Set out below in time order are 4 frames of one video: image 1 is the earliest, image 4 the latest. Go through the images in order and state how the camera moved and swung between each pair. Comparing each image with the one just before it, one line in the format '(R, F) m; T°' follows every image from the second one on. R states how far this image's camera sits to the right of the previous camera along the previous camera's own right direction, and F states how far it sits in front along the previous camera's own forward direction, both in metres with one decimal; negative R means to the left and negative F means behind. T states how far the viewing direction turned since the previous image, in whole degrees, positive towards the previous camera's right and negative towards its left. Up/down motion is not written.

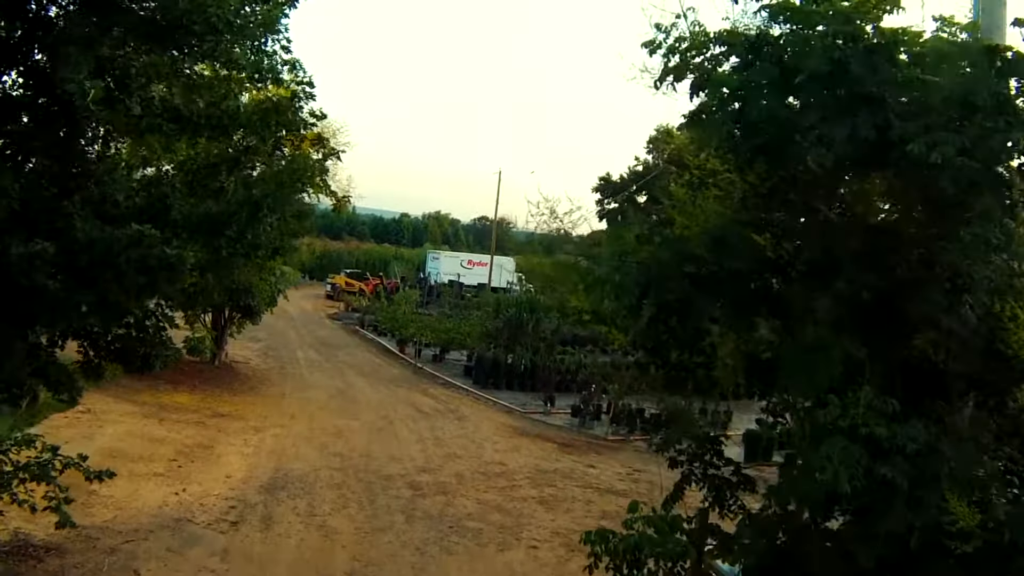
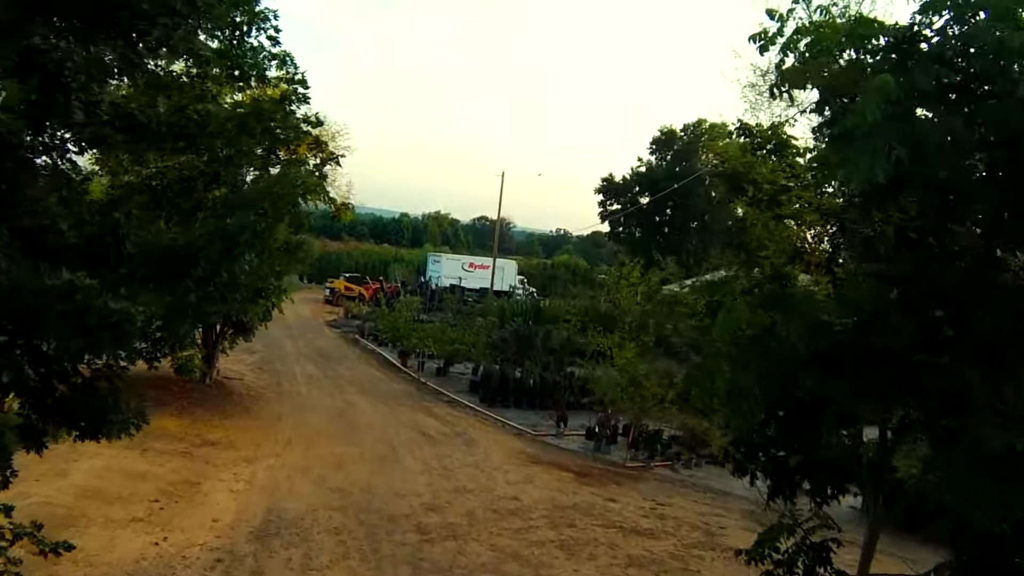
(-0.2, +0.9) m; 0°
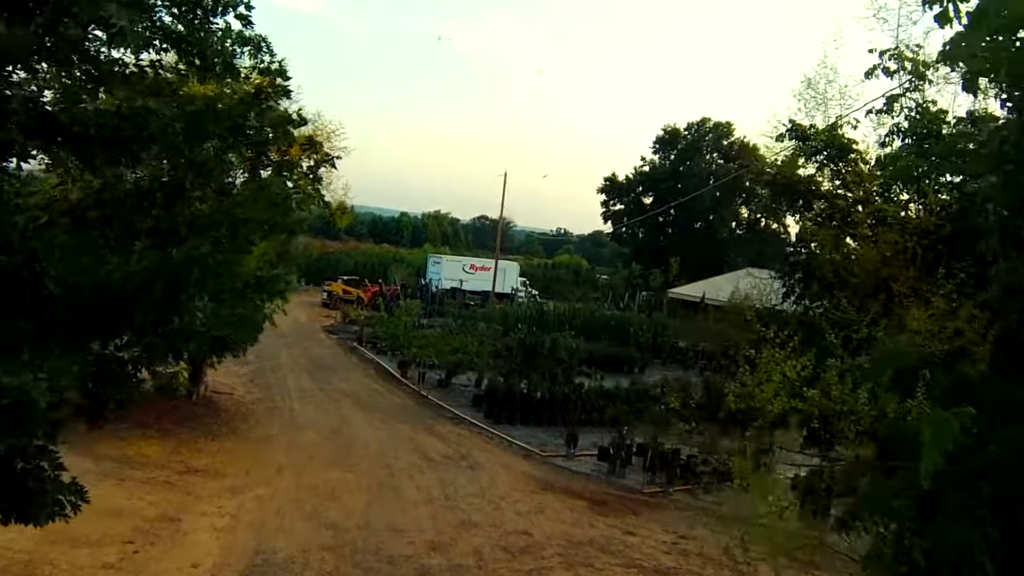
(-0.1, +0.8) m; 0°
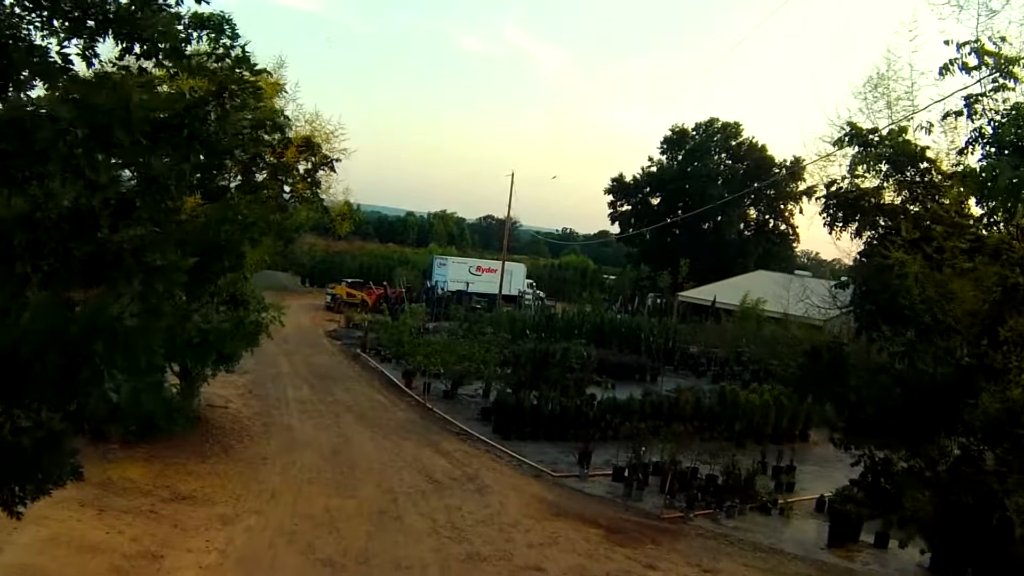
(-0.1, +0.7) m; 0°
